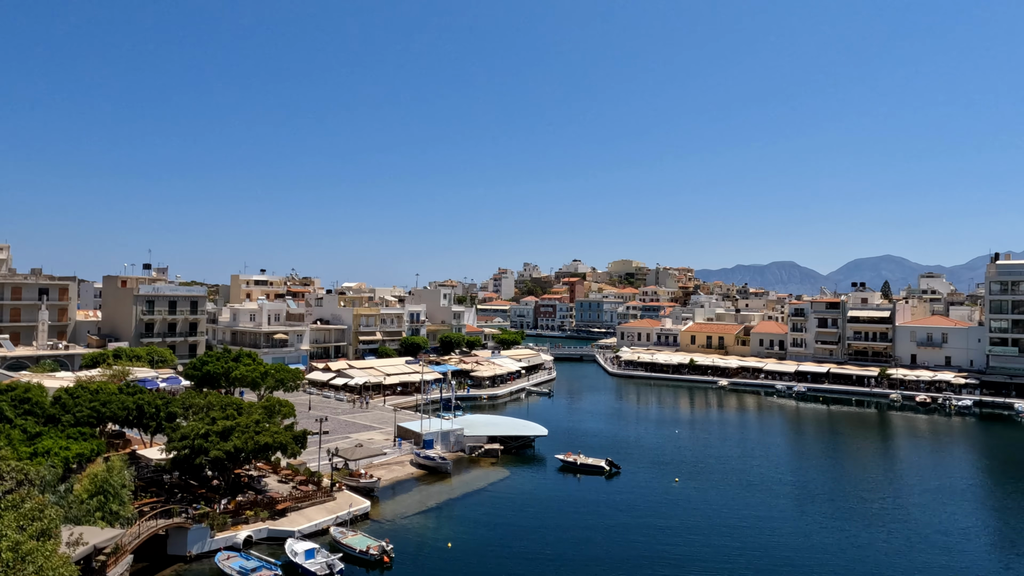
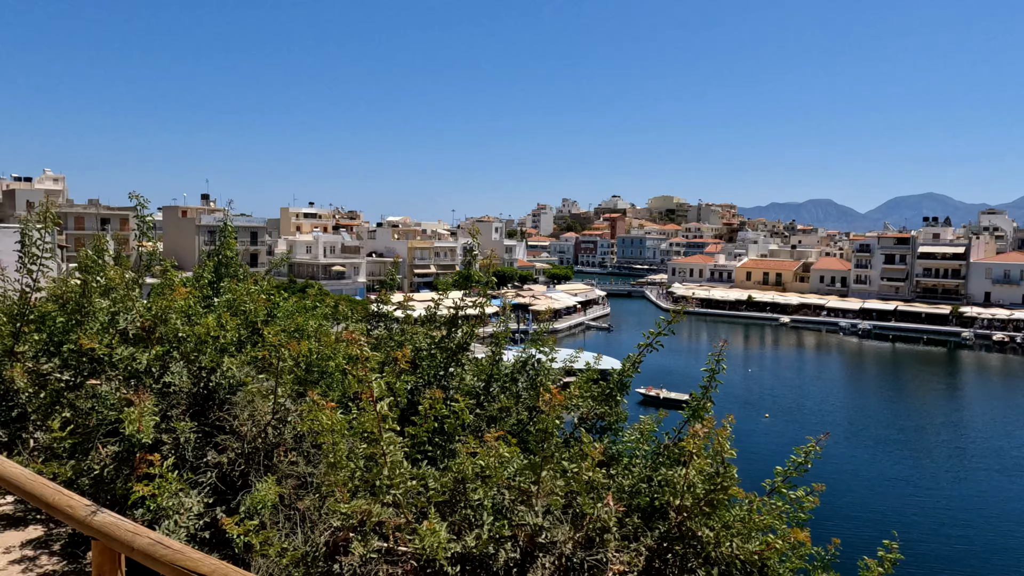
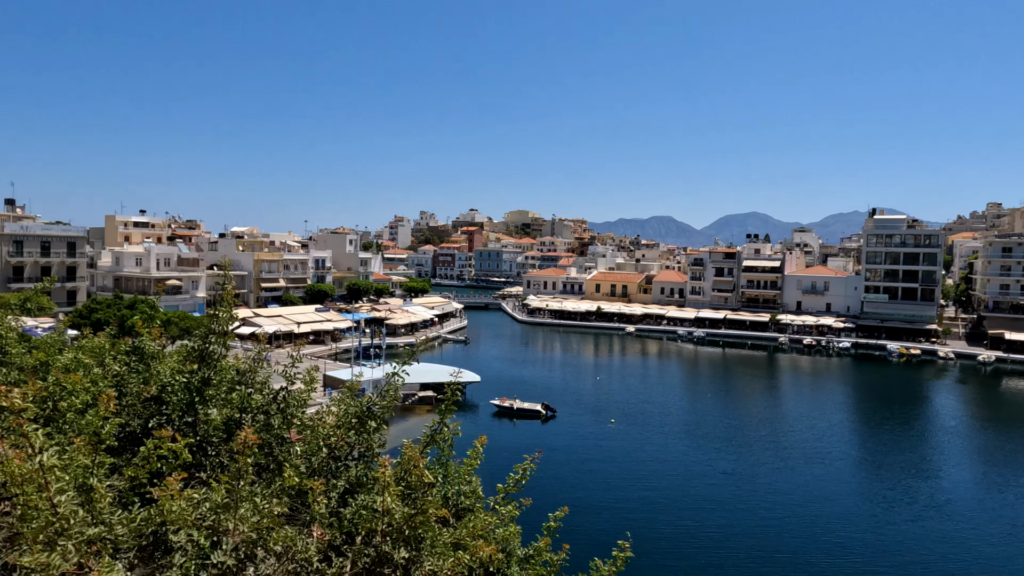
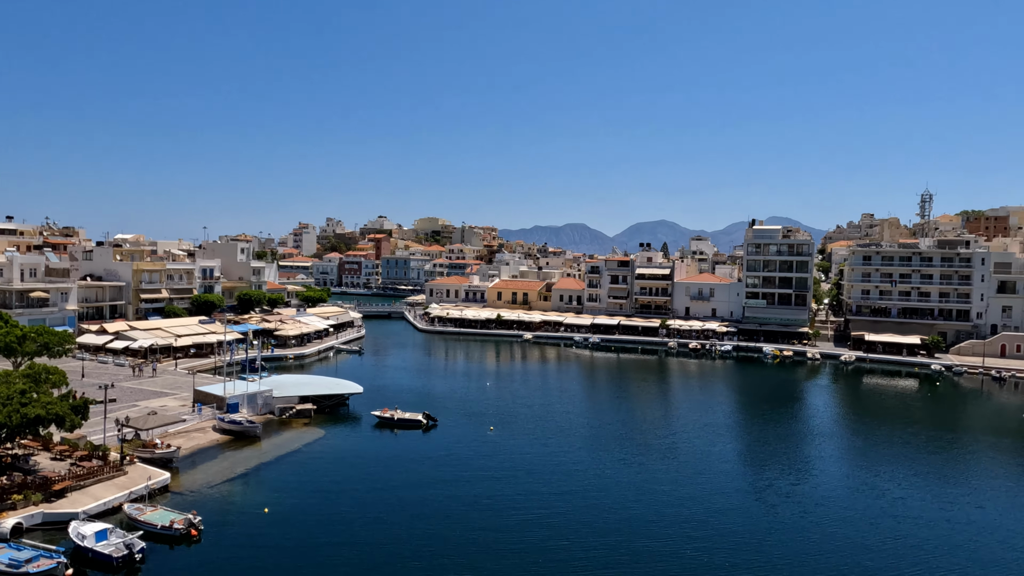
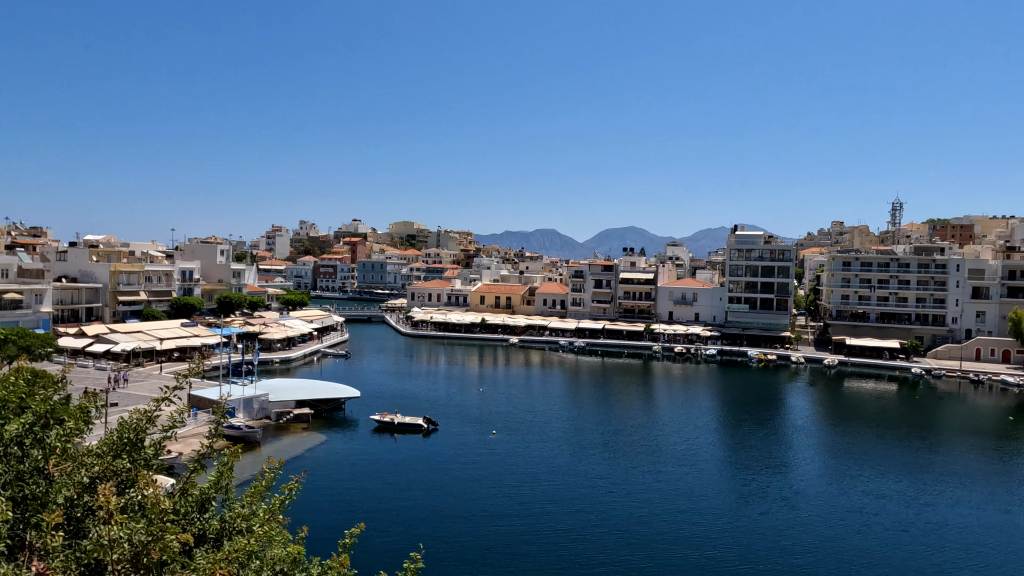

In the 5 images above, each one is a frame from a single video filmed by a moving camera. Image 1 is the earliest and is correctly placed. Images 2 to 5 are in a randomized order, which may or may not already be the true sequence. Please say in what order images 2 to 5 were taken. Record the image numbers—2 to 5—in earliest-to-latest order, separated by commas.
4, 5, 3, 2
